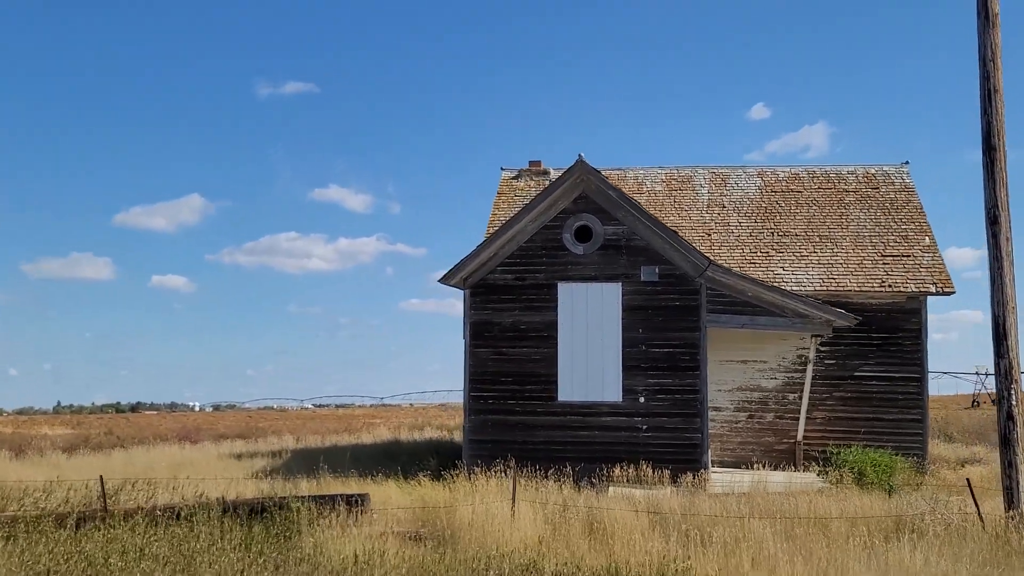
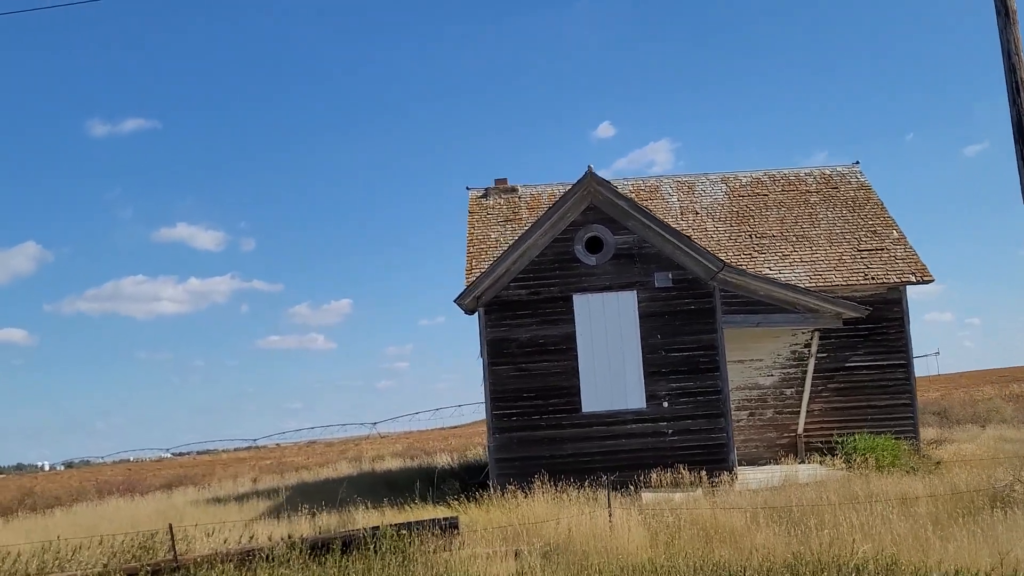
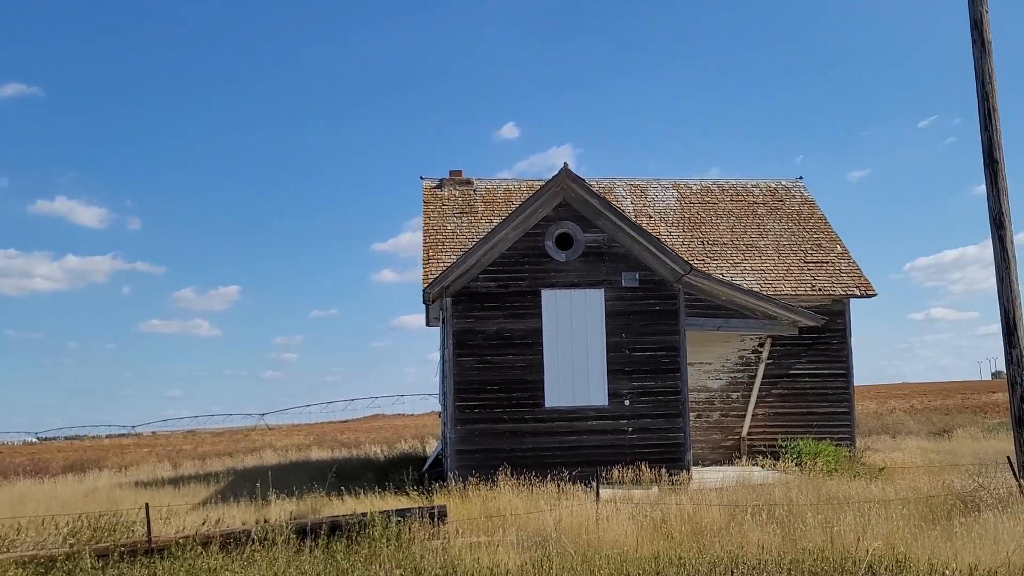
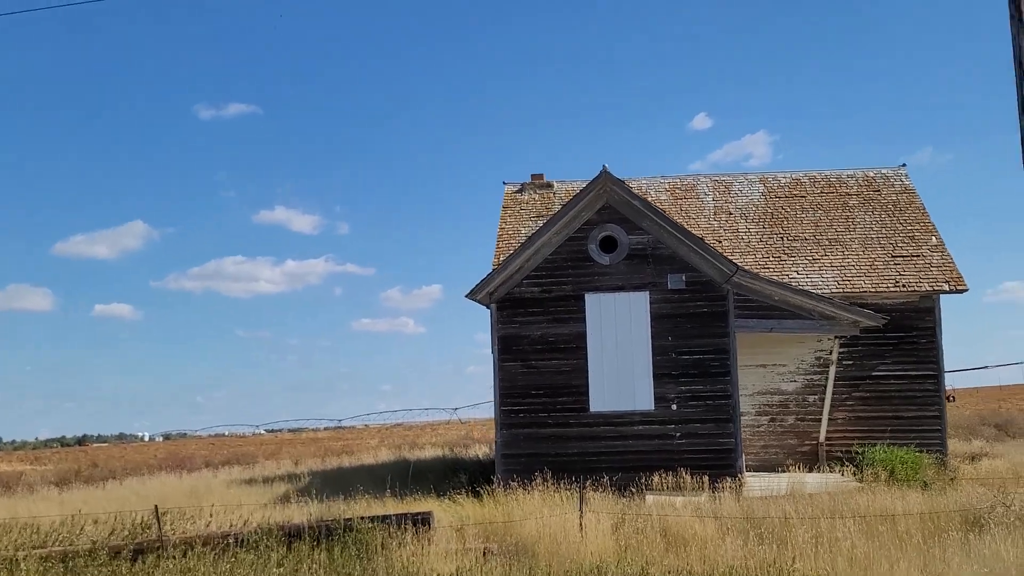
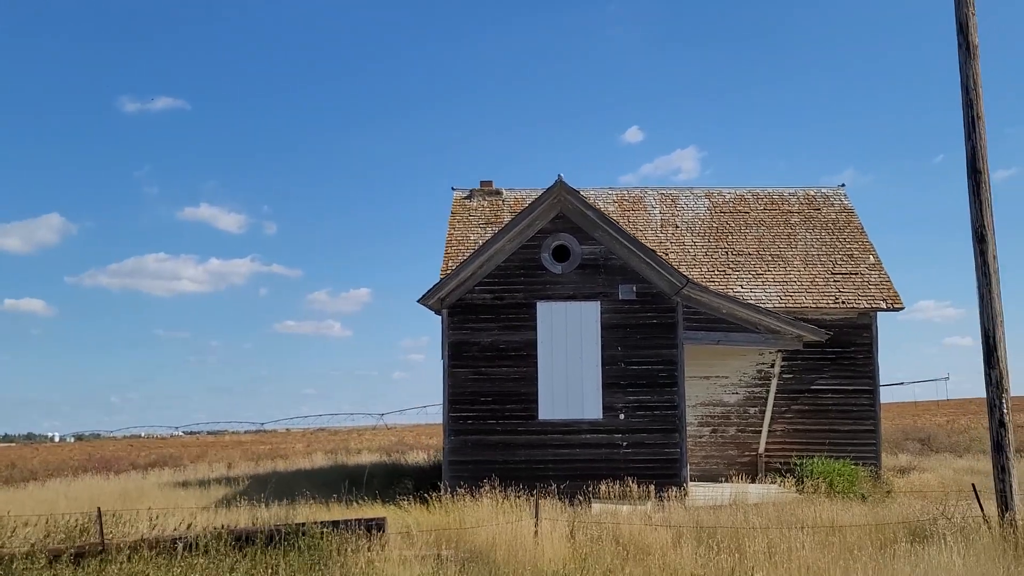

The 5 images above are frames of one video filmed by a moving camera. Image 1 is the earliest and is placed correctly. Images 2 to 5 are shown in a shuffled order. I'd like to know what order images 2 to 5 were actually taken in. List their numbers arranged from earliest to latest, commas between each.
4, 5, 2, 3
